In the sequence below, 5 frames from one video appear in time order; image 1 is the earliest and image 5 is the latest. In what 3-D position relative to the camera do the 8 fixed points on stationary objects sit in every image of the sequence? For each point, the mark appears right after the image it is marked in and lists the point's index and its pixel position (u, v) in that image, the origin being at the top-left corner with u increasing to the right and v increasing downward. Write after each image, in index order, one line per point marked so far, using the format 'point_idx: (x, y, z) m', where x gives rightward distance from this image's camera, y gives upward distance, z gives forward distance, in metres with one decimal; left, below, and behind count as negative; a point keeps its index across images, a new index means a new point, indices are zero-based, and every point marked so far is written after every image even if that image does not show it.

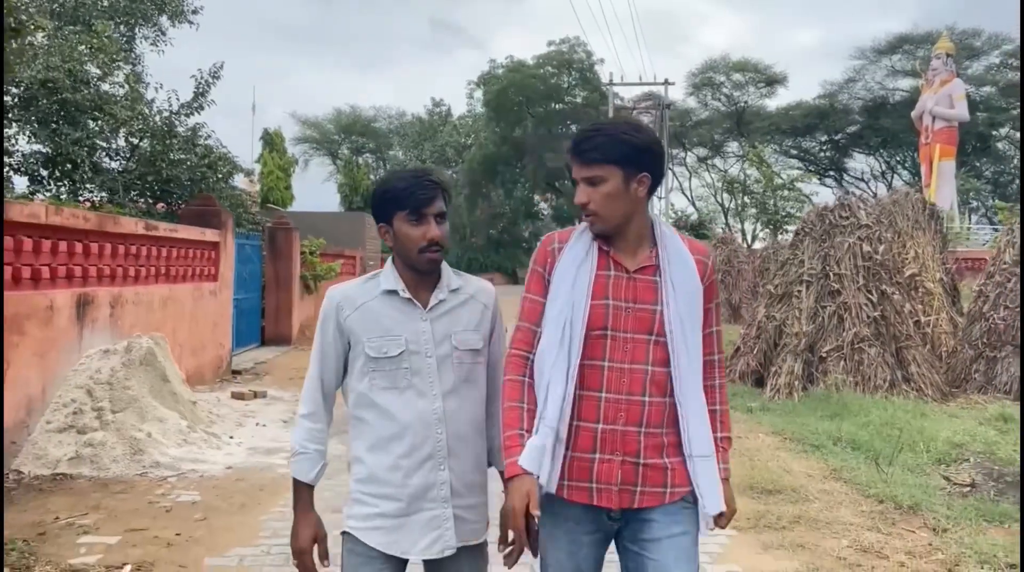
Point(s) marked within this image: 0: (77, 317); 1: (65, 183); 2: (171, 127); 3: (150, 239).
0: (-3.1, -0.2, +6.6) m
1: (-6.3, +1.5, +12.3) m
2: (-5.1, +2.3, +13.1) m
3: (-3.2, +0.4, +8.2) m
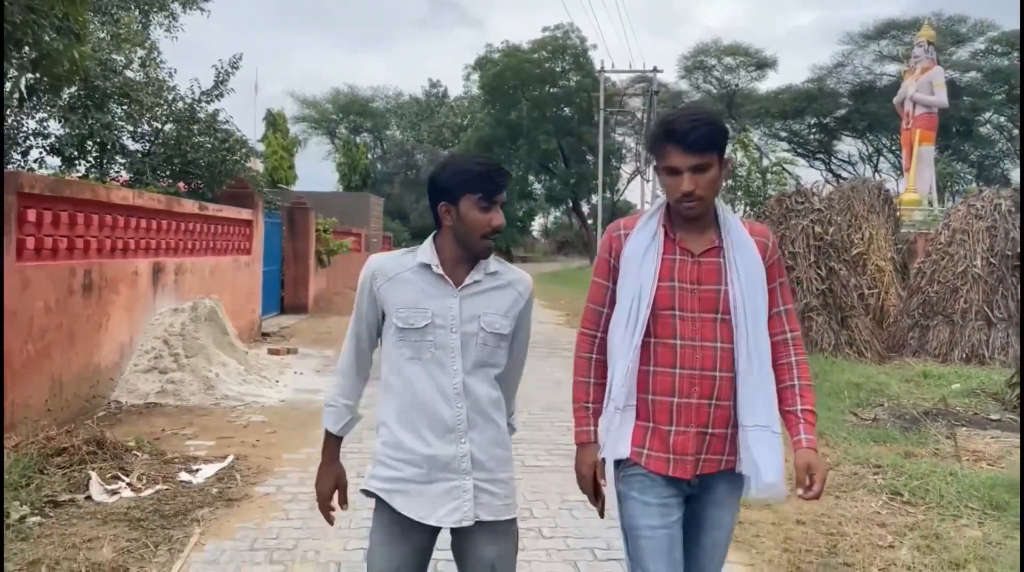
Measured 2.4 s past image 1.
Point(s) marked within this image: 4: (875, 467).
0: (-3.2, 0.0, +8.1) m
1: (-6.3, +1.9, +13.7) m
2: (-5.1, +2.8, +14.5) m
3: (-3.3, +0.7, +9.7) m
4: (+2.3, -1.1, +5.8) m
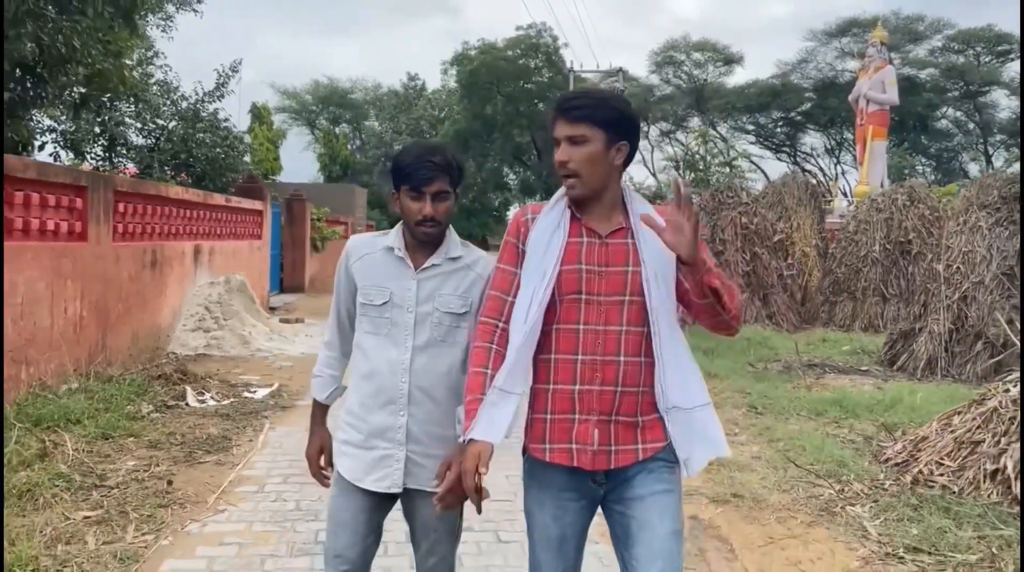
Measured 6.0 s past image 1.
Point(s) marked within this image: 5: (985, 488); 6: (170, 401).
0: (-3.5, +0.3, +10.1) m
1: (-6.8, +2.2, +15.6) m
2: (-5.6, +3.1, +16.4) m
3: (-3.6, +1.0, +11.6) m
4: (+2.0, -0.9, +7.9) m
5: (+2.6, -1.1, +5.0) m
6: (-2.4, -0.8, +6.5) m
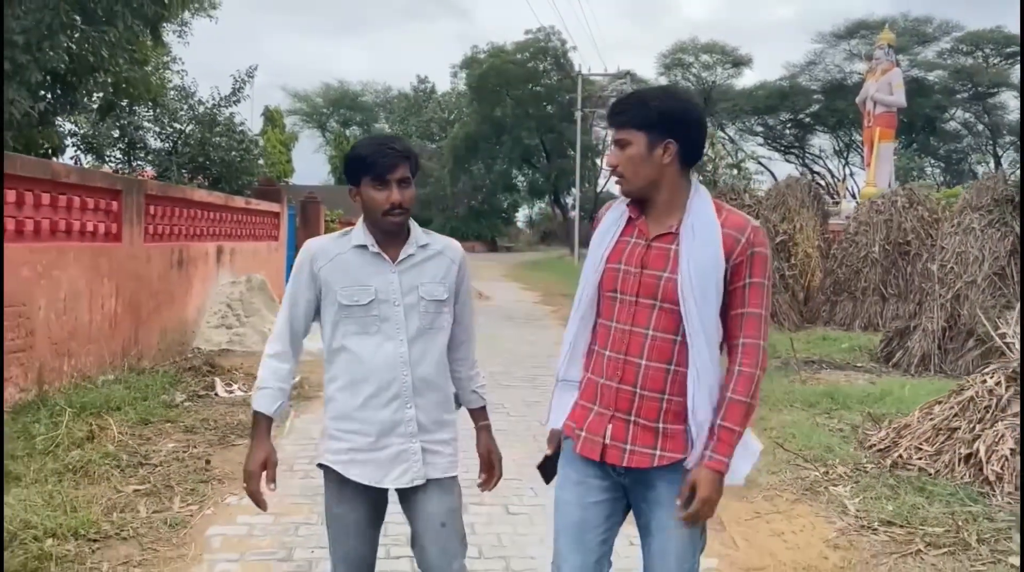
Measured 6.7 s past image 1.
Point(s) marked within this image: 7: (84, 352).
0: (-3.4, +0.3, +10.5) m
1: (-6.6, +2.2, +16.1) m
2: (-5.4, +3.1, +16.9) m
3: (-3.5, +1.0, +12.1) m
4: (+2.1, -0.9, +8.4) m
5: (+2.6, -1.1, +5.4) m
6: (-2.4, -0.8, +6.9) m
7: (-3.2, -0.5, +6.9) m
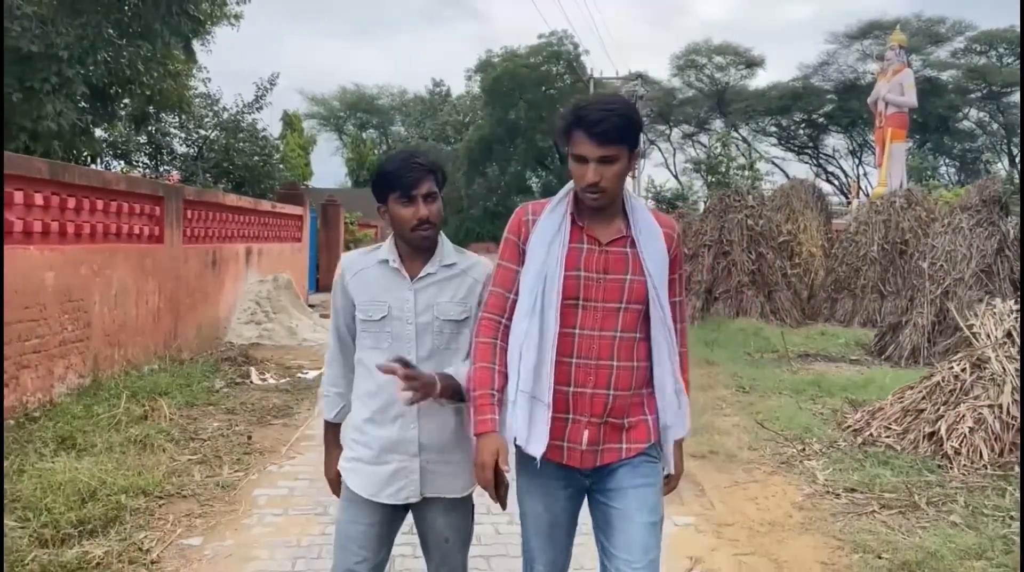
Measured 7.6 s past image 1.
0: (-3.3, +0.3, +11.2) m
1: (-6.4, +2.2, +16.9) m
2: (-5.2, +3.1, +17.7) m
3: (-3.3, +1.0, +12.8) m
4: (+2.2, -0.9, +9.0) m
5: (+2.7, -1.0, +6.0) m
6: (-2.3, -0.8, +7.6) m
7: (-3.1, -0.5, +7.6) m
